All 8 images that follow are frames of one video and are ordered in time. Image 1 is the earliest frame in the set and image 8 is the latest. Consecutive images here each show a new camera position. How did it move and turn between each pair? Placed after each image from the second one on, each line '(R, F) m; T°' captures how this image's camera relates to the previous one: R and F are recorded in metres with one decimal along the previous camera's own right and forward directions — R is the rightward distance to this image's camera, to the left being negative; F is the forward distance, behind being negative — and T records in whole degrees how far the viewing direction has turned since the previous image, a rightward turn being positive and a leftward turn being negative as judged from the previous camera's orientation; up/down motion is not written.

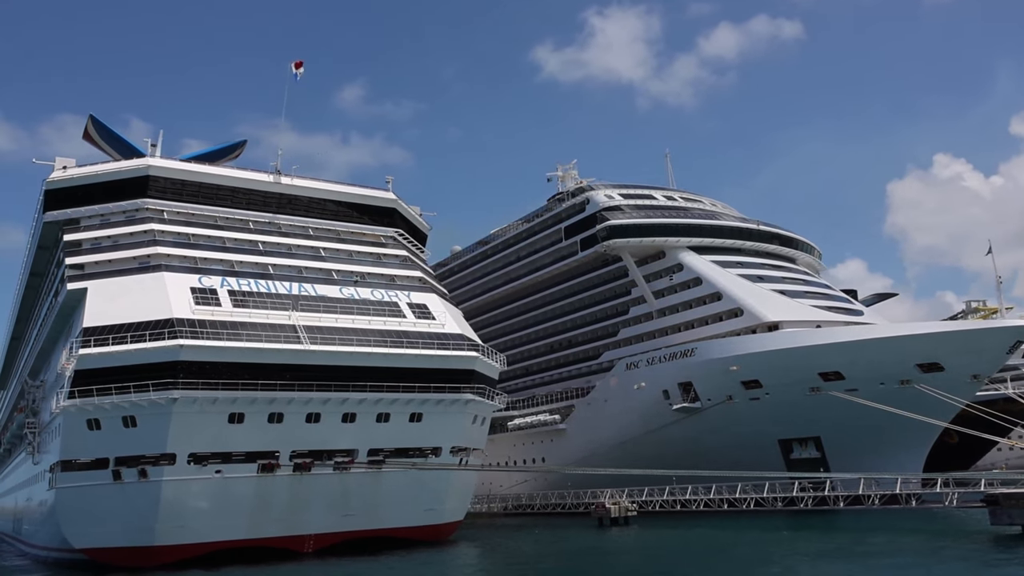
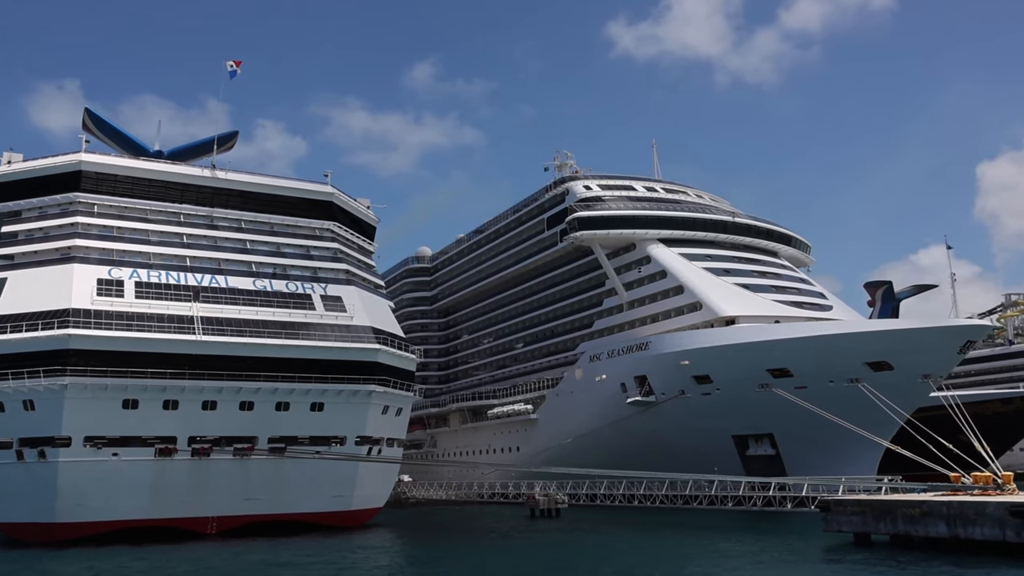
(+4.1, -0.4) m; -3°
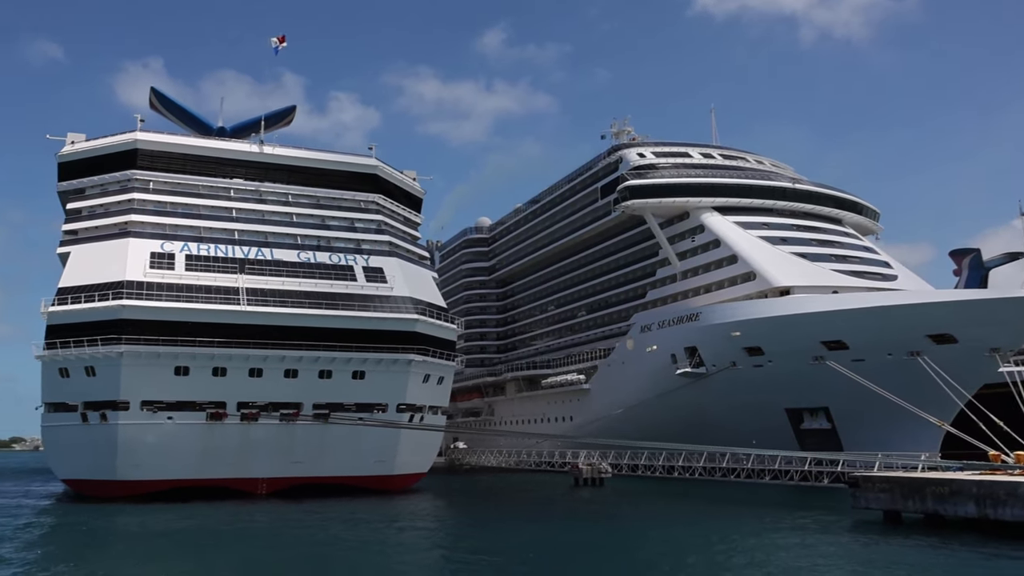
(+0.9, -0.1) m; -5°
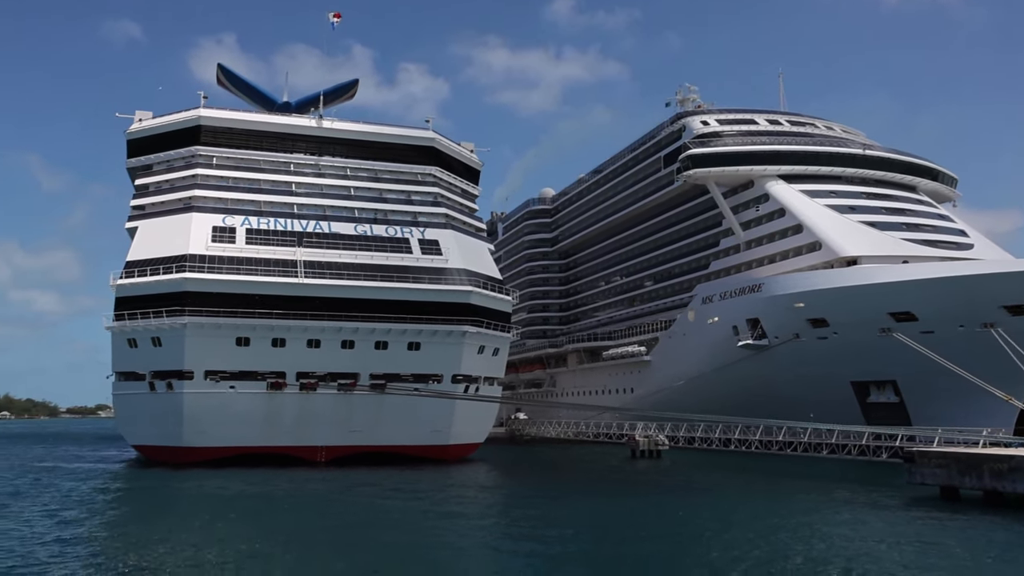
(+0.3, +0.2) m; -5°
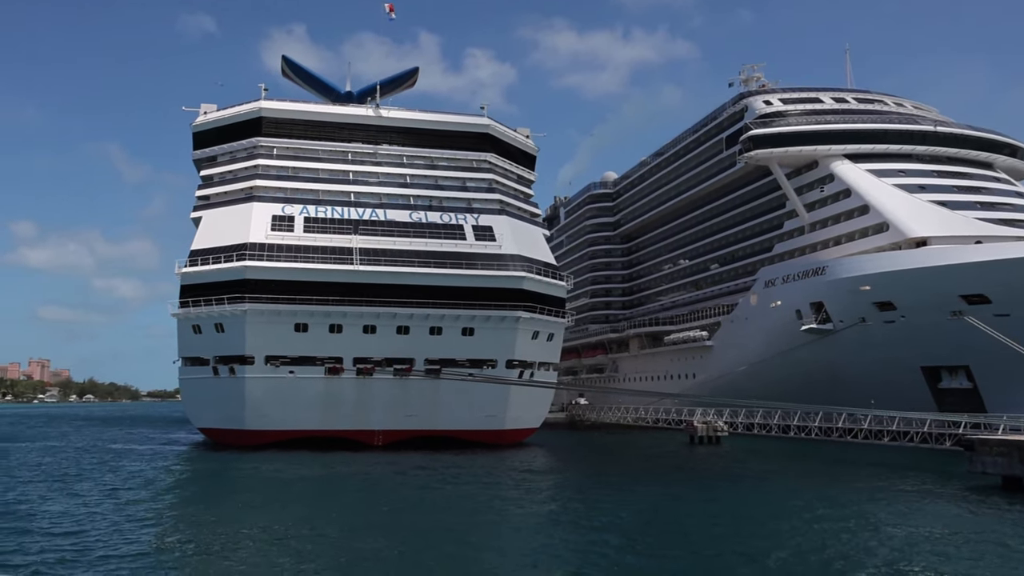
(+0.2, +0.1) m; -5°
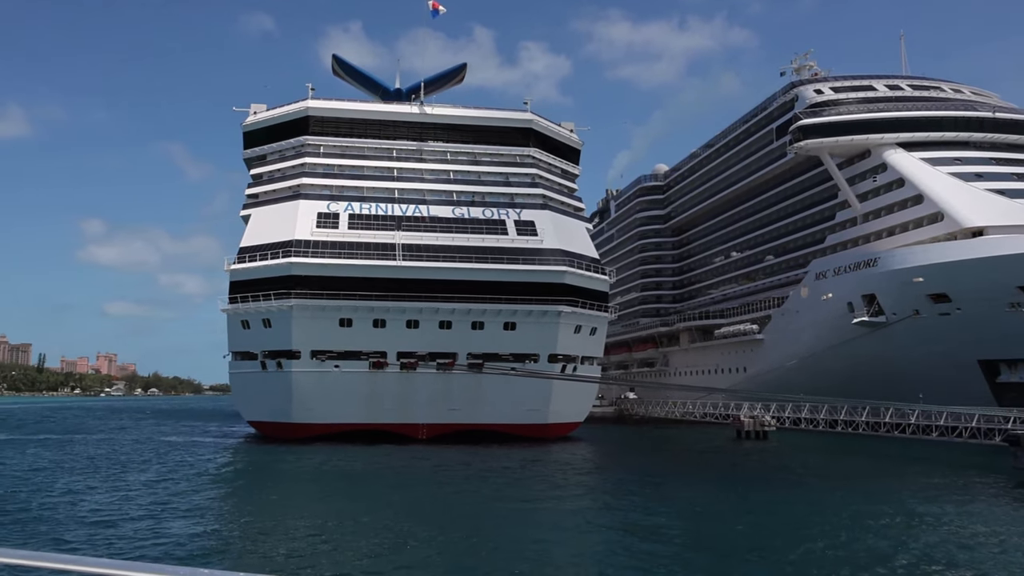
(+0.1, 0.0) m; -4°
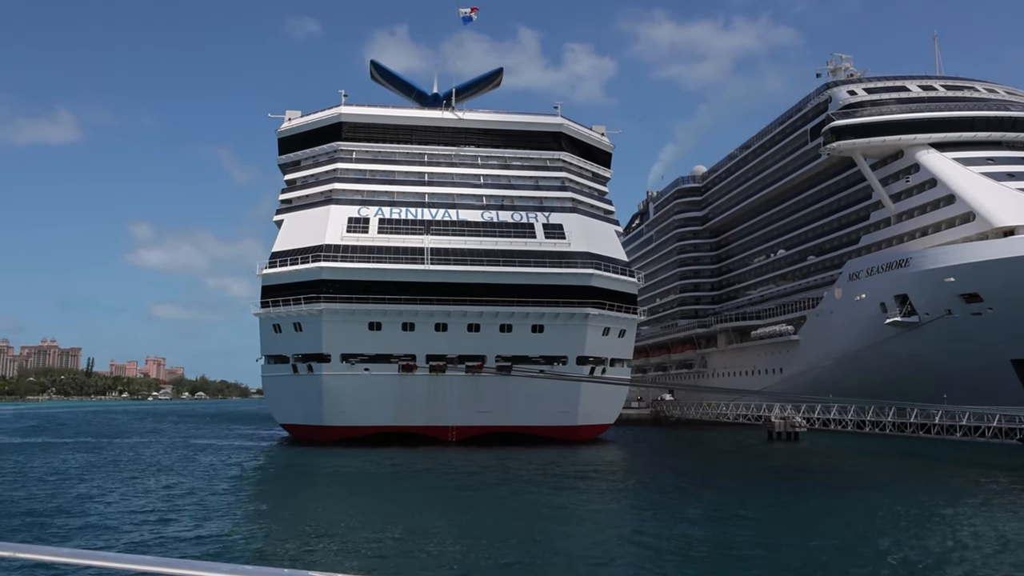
(+0.1, -0.1) m; -2°
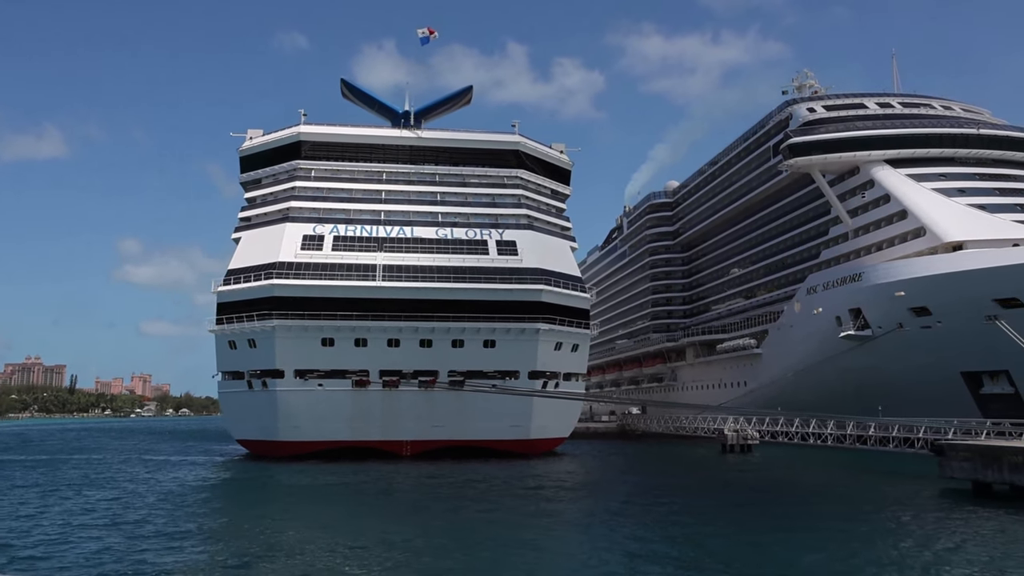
(+1.0, -0.4) m; +1°
